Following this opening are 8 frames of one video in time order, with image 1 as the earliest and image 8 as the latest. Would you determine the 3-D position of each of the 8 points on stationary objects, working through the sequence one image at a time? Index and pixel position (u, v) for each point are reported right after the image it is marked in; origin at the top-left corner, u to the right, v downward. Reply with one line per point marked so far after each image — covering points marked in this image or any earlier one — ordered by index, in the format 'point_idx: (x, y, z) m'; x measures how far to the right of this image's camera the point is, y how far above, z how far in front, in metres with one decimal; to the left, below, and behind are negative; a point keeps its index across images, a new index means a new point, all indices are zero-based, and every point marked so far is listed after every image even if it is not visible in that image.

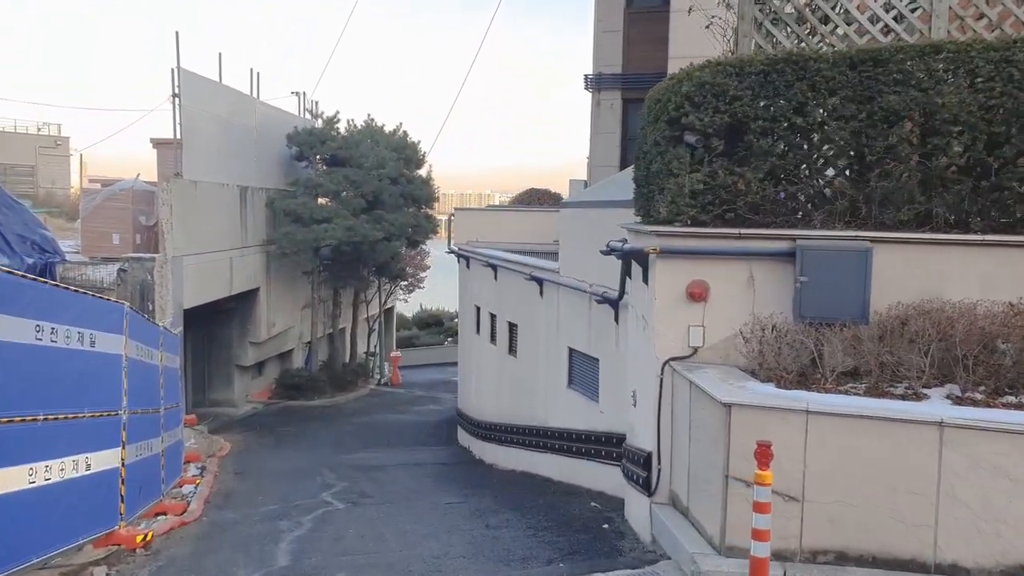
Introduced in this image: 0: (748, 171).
0: (+2.0, +1.0, +6.7) m
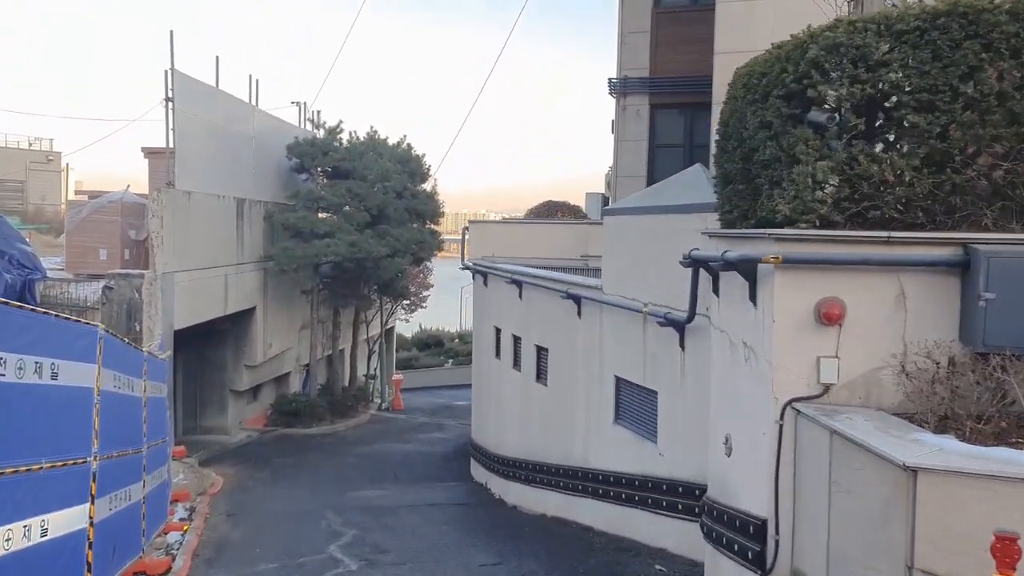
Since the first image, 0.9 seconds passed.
0: (+2.6, +0.9, +5.2) m
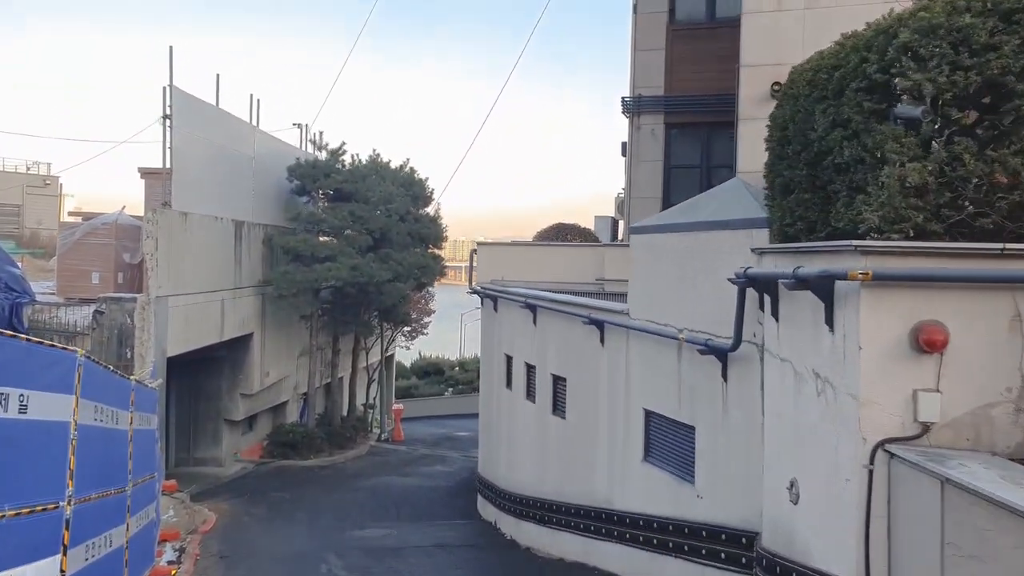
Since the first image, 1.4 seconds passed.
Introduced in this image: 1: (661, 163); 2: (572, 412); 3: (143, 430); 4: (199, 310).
0: (+2.8, +0.8, +4.4) m
1: (+3.4, +2.8, +17.5) m
2: (+0.9, -1.8, +11.2) m
3: (-5.4, -2.1, +11.4) m
4: (-7.5, -0.5, +18.8) m
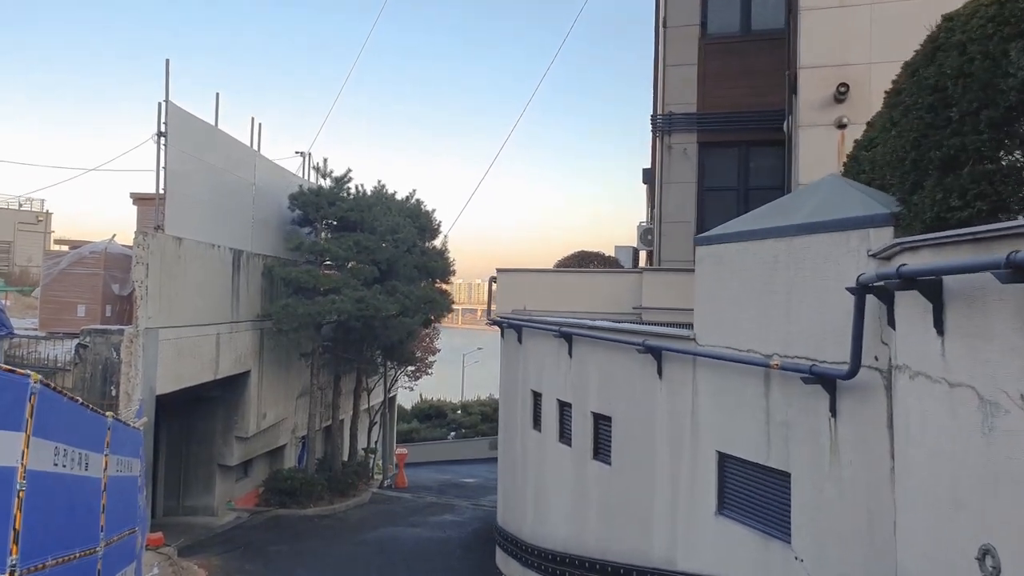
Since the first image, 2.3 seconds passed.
0: (+3.3, +0.8, +3.1) m
1: (+3.8, +2.2, +16.2) m
2: (+1.4, -2.1, +9.7) m
3: (-5.0, -2.4, +9.8) m
4: (-7.1, -1.2, +17.3) m
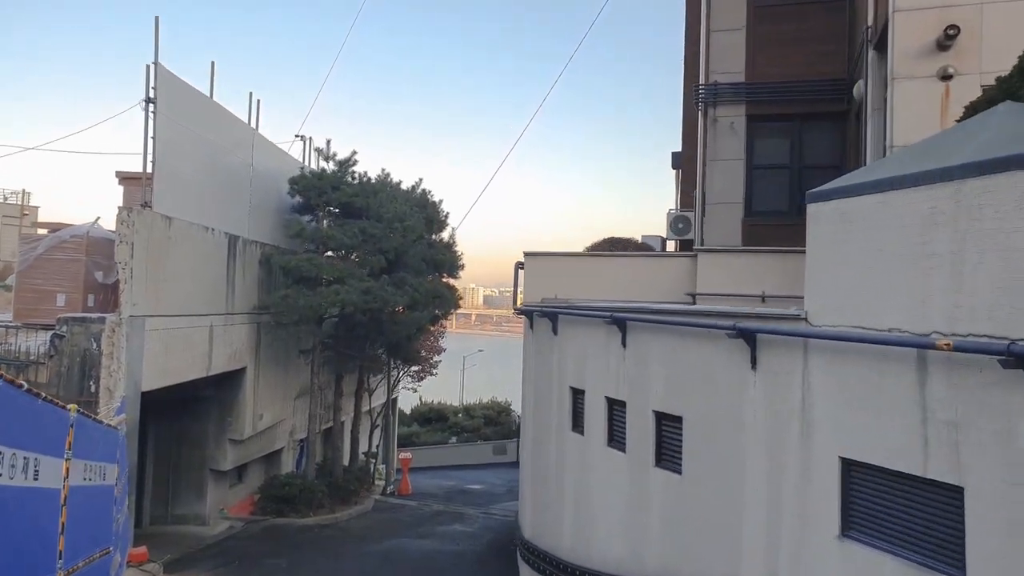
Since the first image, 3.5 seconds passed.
0: (+4.0, +1.1, +1.5) m
1: (+4.3, +2.4, +14.7) m
2: (+1.9, -1.8, +8.1) m
3: (-4.4, -2.1, +8.2) m
4: (-6.6, -1.0, +15.6) m
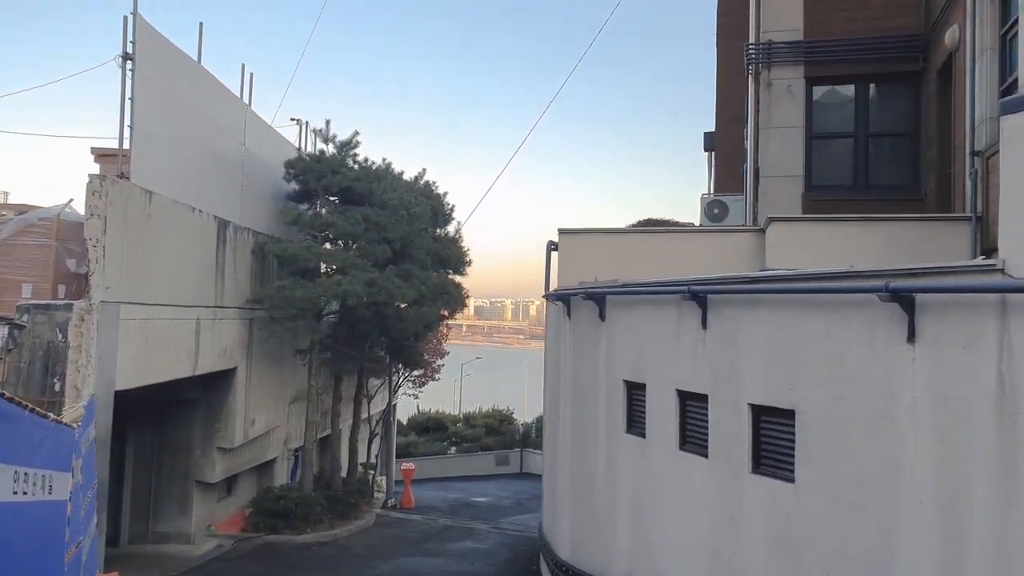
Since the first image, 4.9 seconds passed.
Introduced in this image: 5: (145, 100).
0: (+4.6, +1.6, -0.2) m
1: (+4.8, +2.7, +13.0) m
2: (+2.5, -1.5, +6.3) m
3: (-3.8, -1.7, +6.3) m
4: (-6.1, -0.7, +13.7) m
5: (-6.4, +3.3, +13.5) m
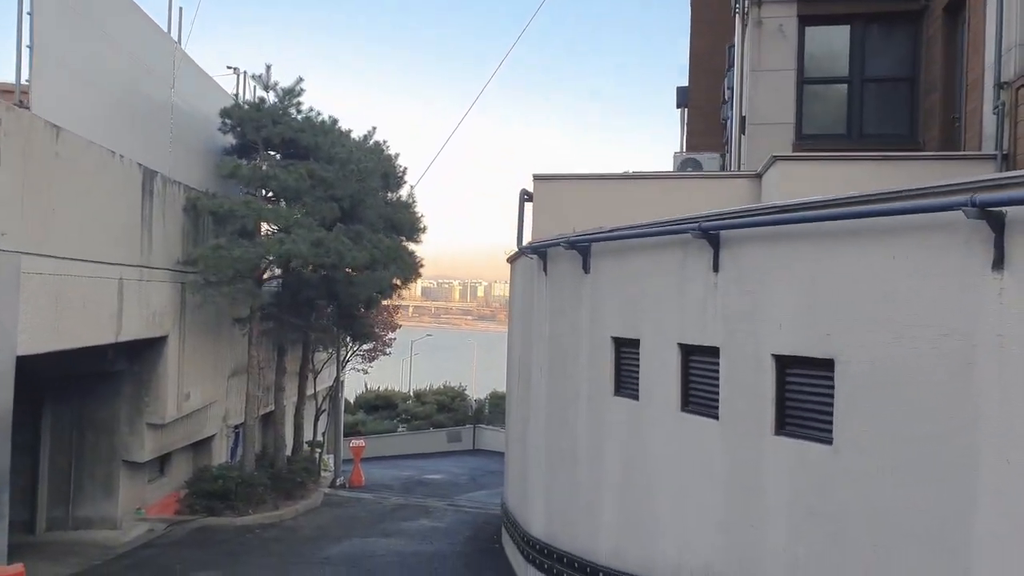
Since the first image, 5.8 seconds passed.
0: (+5.0, +1.9, -1.2) m
1: (+4.3, +3.3, +12.0) m
2: (+2.4, -0.9, +5.3) m
3: (-3.9, -1.2, +4.8) m
4: (-6.7, 0.0, +12.1) m
5: (-6.9, +4.0, +11.7) m
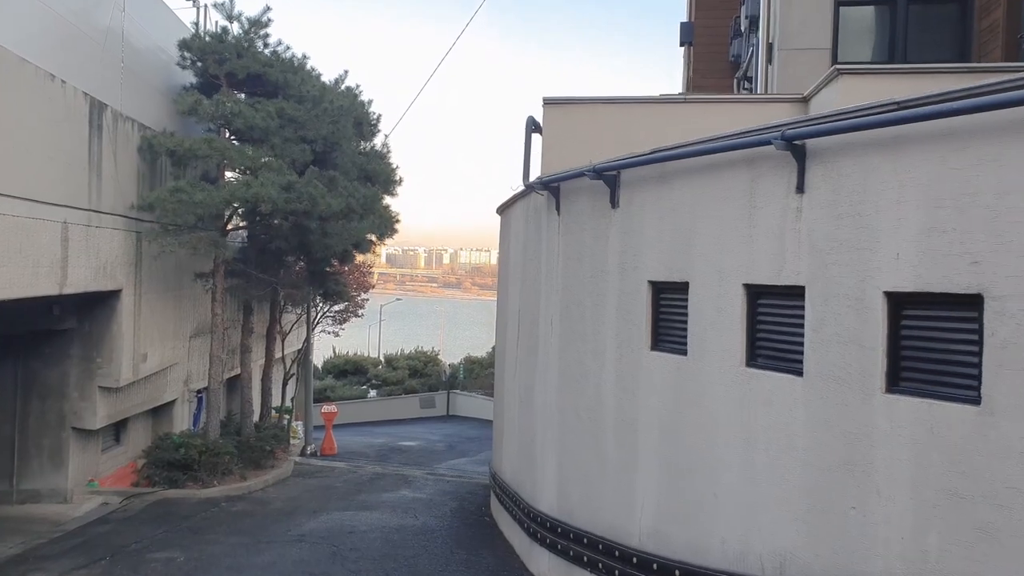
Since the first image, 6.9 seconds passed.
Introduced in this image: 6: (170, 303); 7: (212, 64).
0: (+5.6, +2.1, -2.4) m
1: (+4.4, +4.1, +10.6) m
2: (+2.7, -0.5, +4.1) m
3: (-3.6, -0.7, +3.4) m
4: (-6.6, +0.8, +10.4) m
5: (-6.8, +4.7, +9.9) m
6: (-7.3, -0.3, +16.5) m
7: (-6.3, +4.6, +16.4) m
